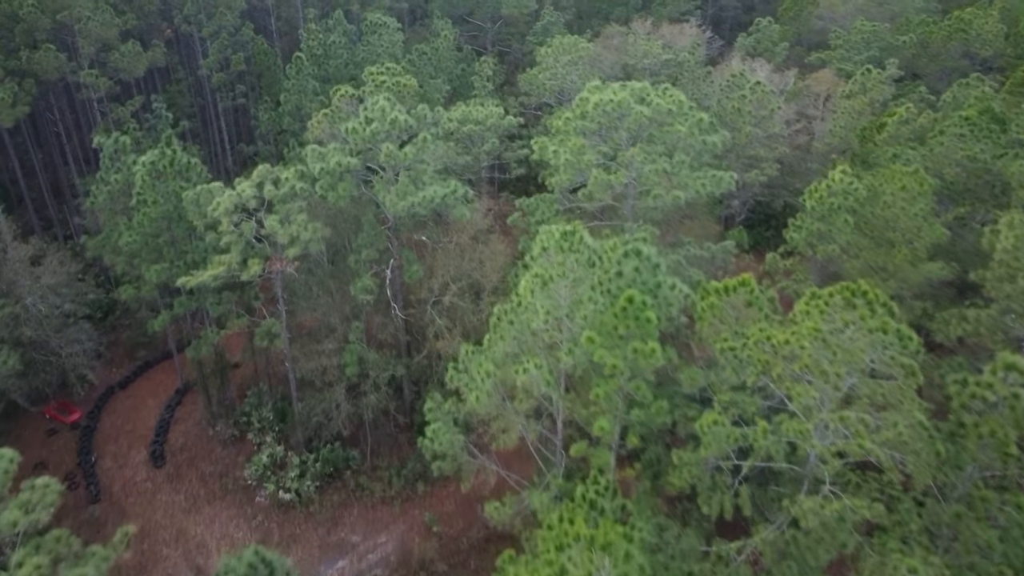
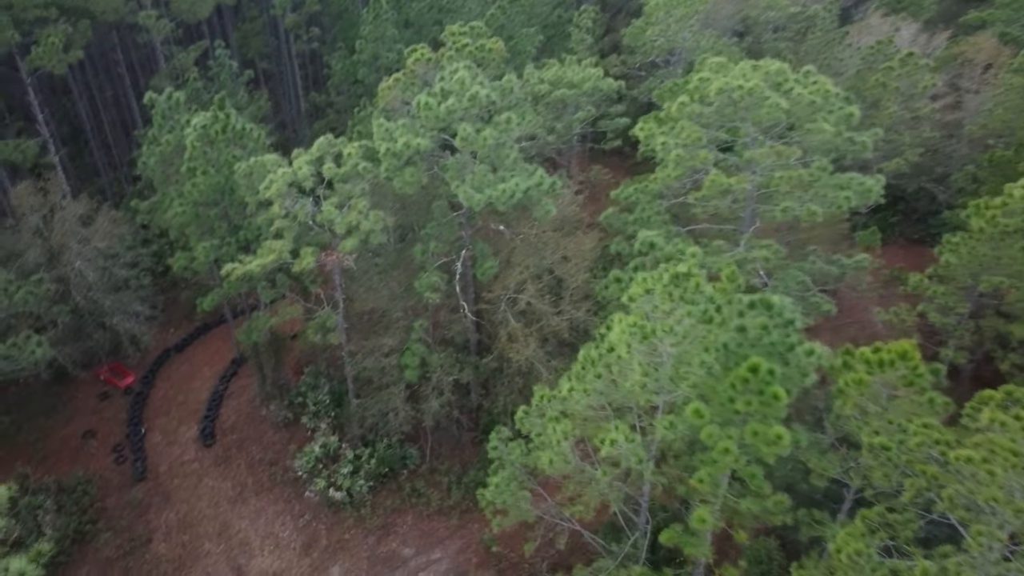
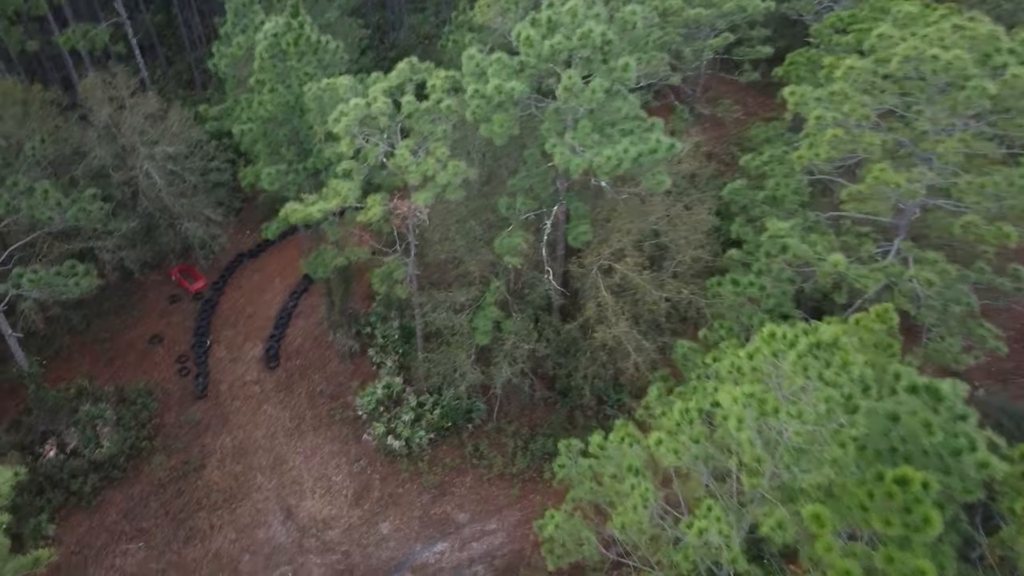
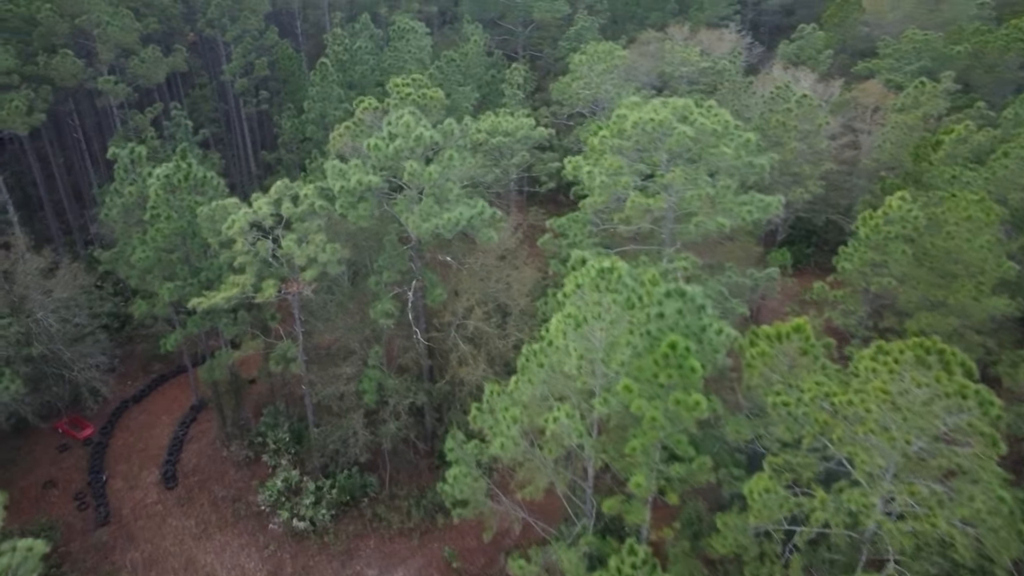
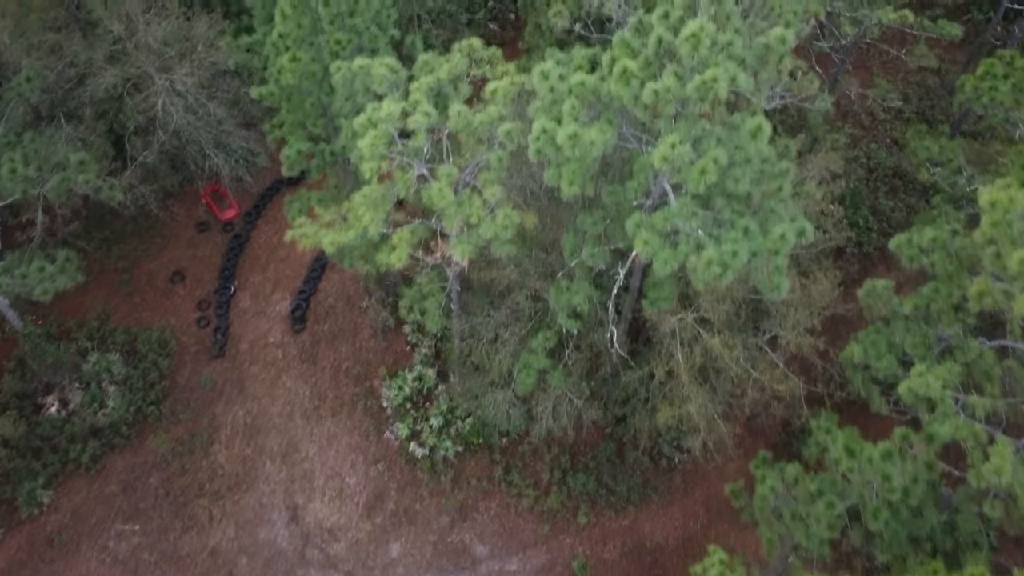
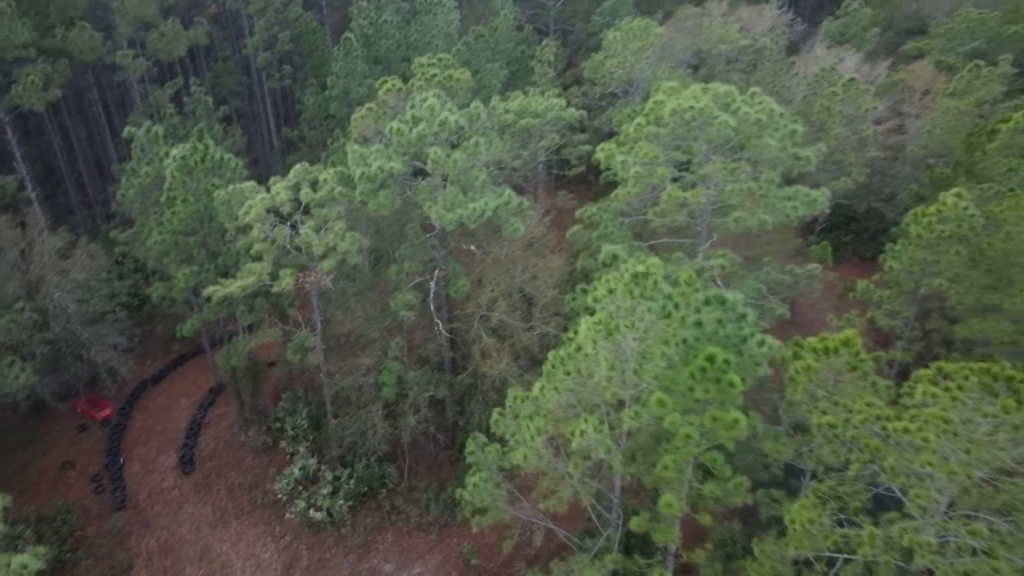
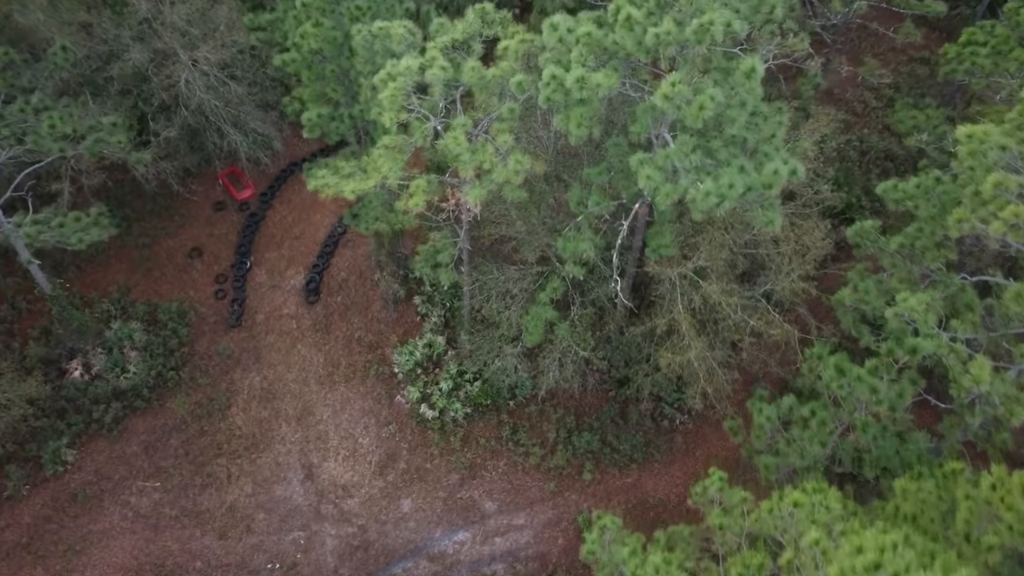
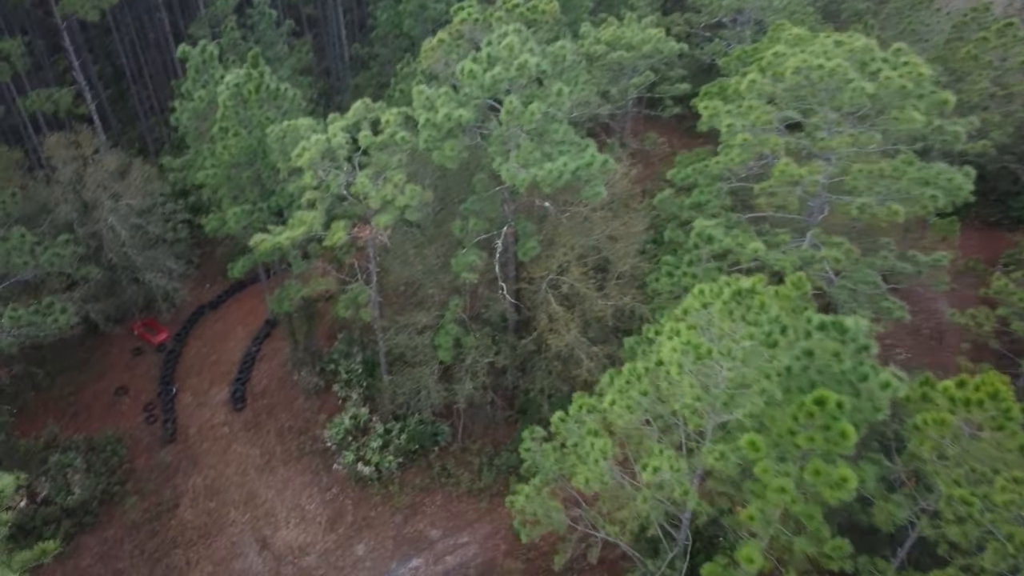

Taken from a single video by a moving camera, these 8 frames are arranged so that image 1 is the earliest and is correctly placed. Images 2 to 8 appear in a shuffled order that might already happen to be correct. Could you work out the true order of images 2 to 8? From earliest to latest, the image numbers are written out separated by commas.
4, 6, 2, 8, 3, 7, 5
